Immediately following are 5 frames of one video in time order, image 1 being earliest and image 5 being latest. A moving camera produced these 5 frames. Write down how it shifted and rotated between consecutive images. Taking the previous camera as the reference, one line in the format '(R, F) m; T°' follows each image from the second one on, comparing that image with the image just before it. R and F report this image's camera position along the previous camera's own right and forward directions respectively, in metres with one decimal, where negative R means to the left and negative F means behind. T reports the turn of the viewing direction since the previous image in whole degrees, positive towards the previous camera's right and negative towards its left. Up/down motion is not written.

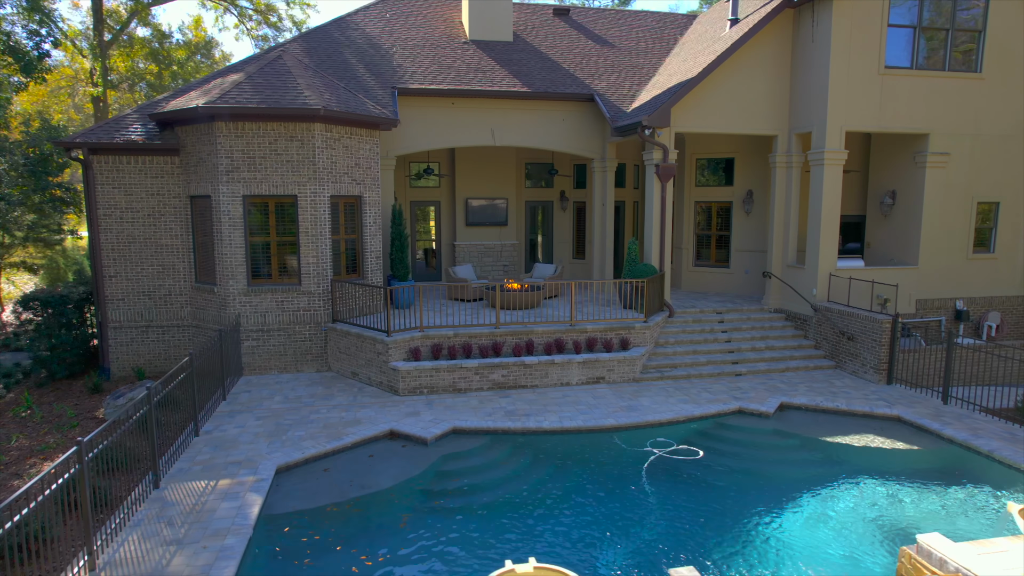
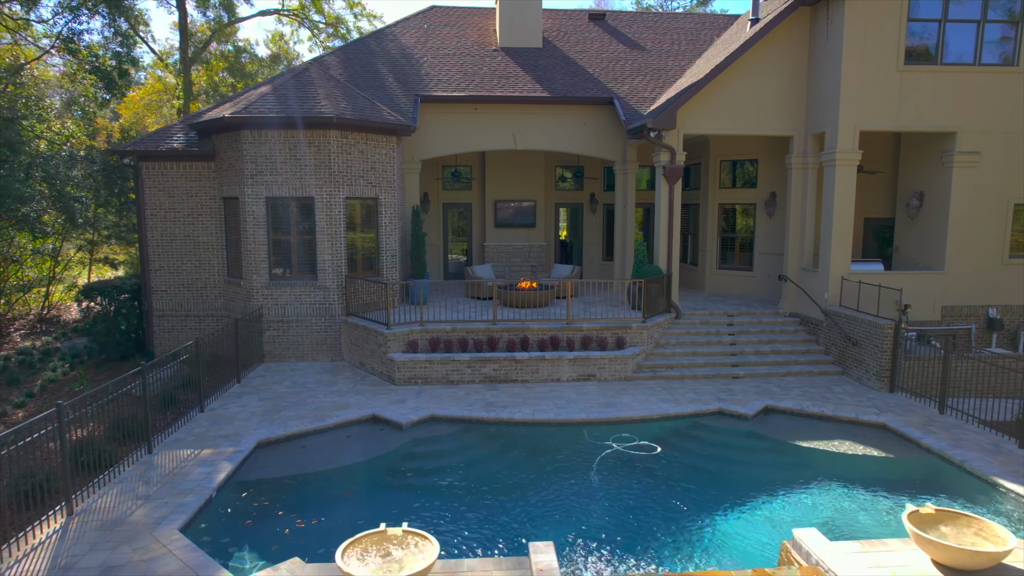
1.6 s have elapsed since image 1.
(+1.6, -0.3) m; -7°
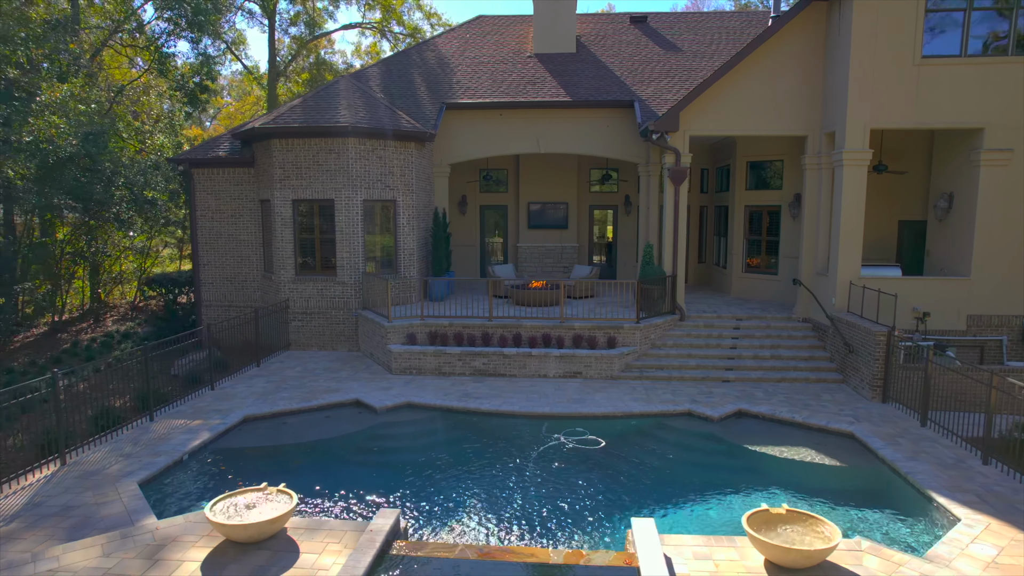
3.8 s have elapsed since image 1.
(+2.1, -0.3) m; -9°
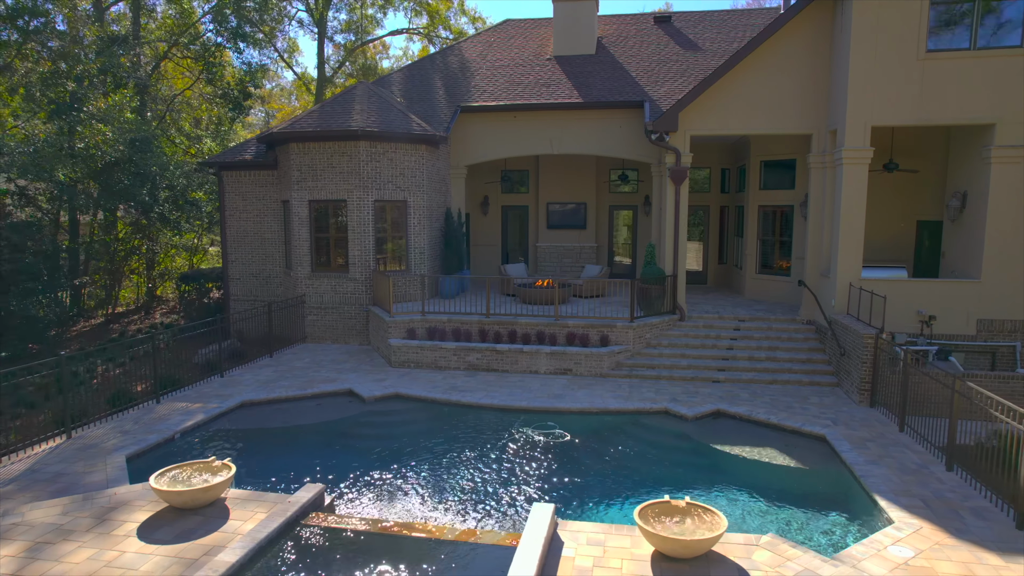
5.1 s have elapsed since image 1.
(+1.3, -0.3) m; -5°
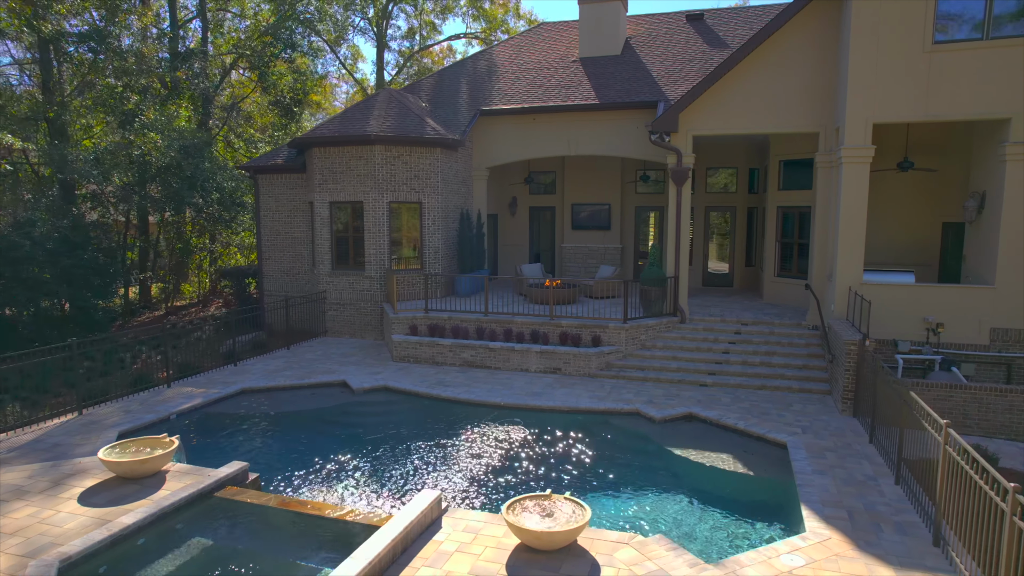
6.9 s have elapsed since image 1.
(+1.7, -0.2) m; -7°
